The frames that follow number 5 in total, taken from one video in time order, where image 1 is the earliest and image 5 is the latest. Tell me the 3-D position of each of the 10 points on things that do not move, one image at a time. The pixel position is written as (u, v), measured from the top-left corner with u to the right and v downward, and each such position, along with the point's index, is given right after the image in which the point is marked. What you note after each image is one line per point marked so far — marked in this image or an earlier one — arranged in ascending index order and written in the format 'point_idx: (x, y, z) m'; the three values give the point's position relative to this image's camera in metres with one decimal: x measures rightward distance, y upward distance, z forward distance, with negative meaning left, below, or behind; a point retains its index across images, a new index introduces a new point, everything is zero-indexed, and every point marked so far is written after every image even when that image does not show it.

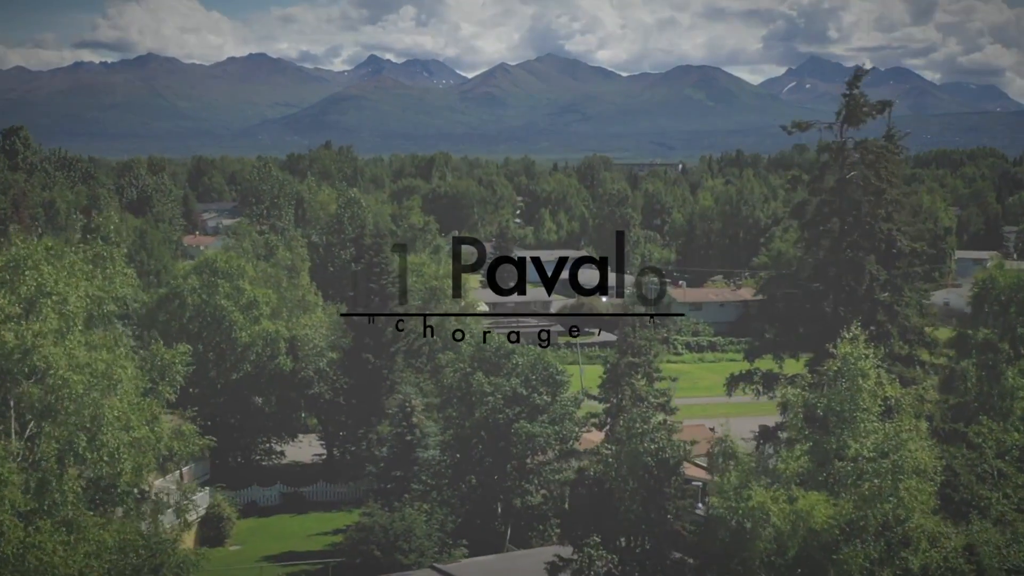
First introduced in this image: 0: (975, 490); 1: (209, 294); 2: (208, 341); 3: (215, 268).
0: (+3.5, -1.5, +8.3) m
1: (-3.6, -0.1, +12.9) m
2: (-3.5, -0.7, +12.6) m
3: (-3.5, +0.2, +12.9) m
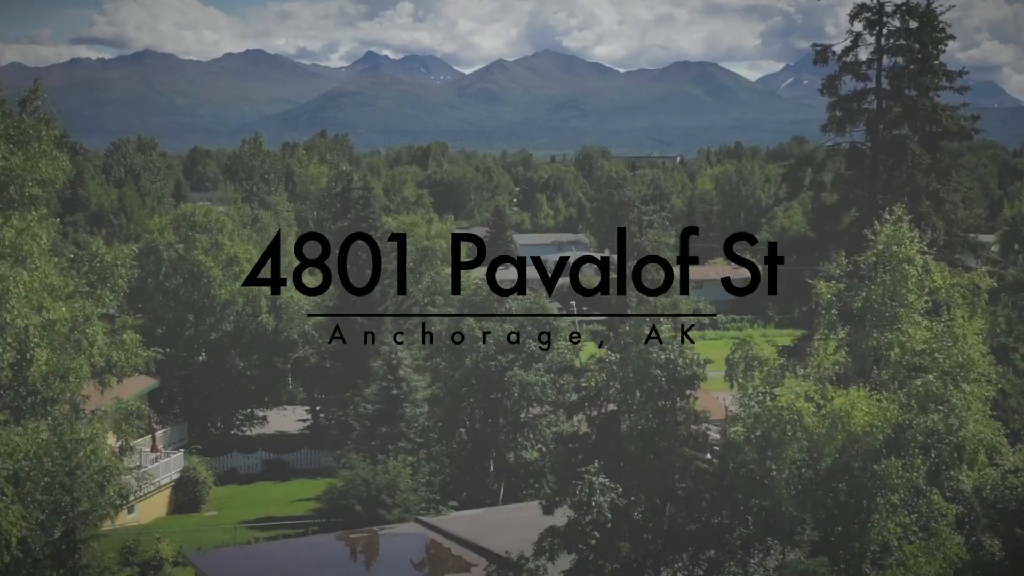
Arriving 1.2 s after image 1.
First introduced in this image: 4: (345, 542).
0: (+3.5, -1.0, +7.5) m
1: (-3.7, +0.5, +12.2) m
2: (-3.6, -0.1, +11.8) m
3: (-3.6, +0.7, +12.2) m
4: (-1.5, -2.4, +9.9) m
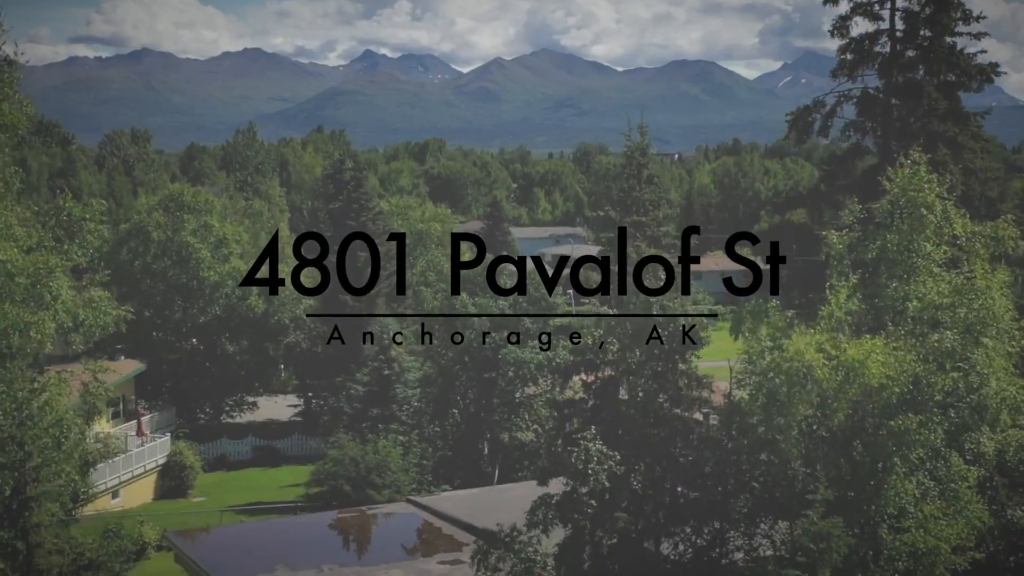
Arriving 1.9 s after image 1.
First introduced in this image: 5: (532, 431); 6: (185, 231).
0: (+3.4, -0.8, +7.3) m
1: (-3.7, +0.7, +11.9) m
2: (-3.6, +0.1, +11.5) m
3: (-3.6, +0.9, +11.8) m
4: (-1.5, -2.2, +9.6) m
5: (+0.2, -1.3, +10.0) m
6: (-3.9, +0.6, +12.9) m
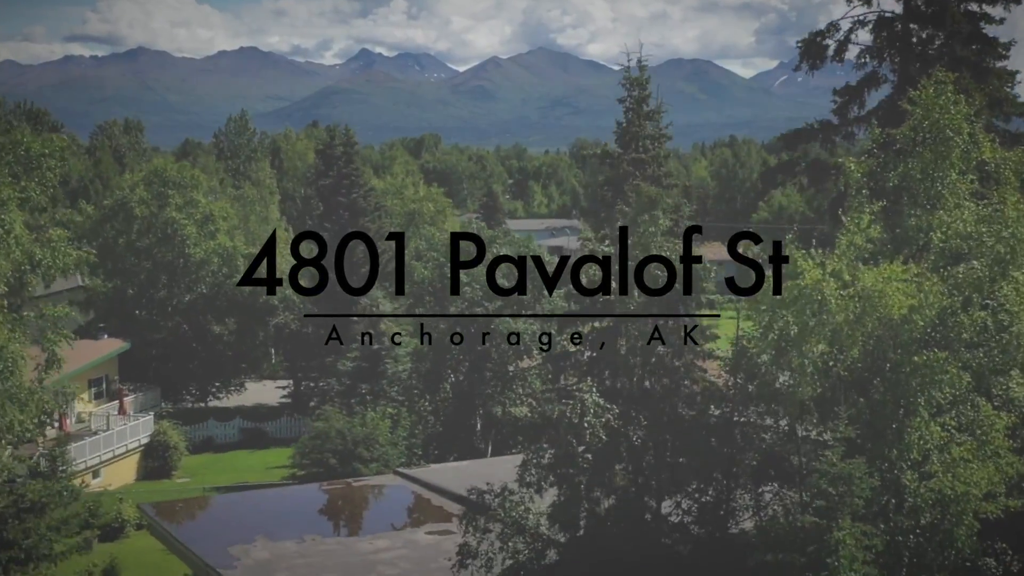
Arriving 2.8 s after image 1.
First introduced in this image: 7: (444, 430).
0: (+3.4, -0.5, +6.9) m
1: (-3.8, +0.9, +11.5) m
2: (-3.7, +0.3, +11.2) m
3: (-3.7, +1.2, +11.5) m
4: (-1.6, -1.9, +9.3) m
5: (+0.1, -1.1, +9.7) m
6: (-4.0, +0.8, +12.6) m
7: (-0.6, -1.3, +9.7) m
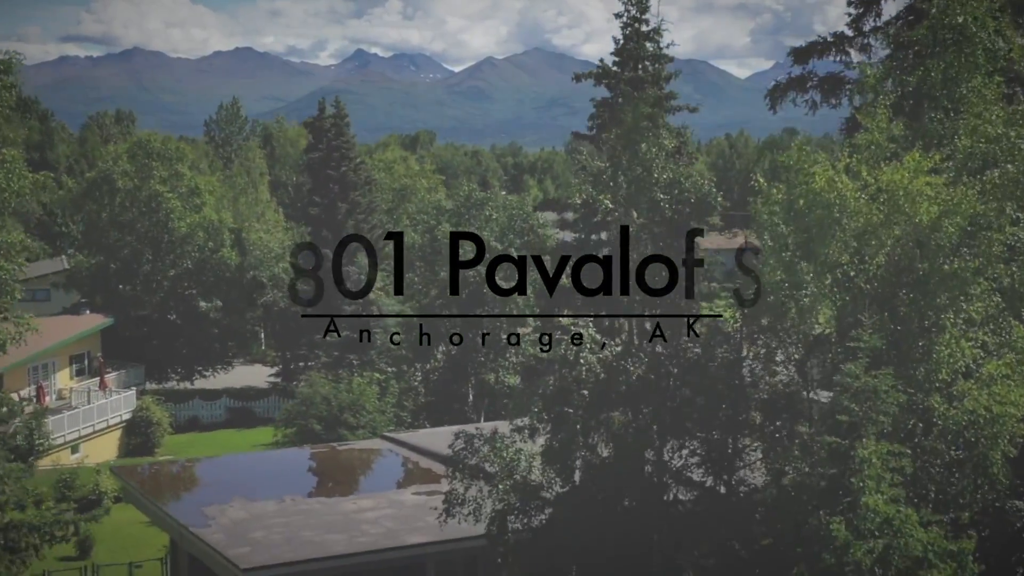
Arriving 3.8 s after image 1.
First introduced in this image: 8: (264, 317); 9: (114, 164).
0: (+3.3, -0.2, +6.6) m
1: (-3.9, +1.2, +11.2) m
2: (-3.7, +0.6, +10.8) m
3: (-3.7, +1.5, +11.2) m
4: (-1.6, -1.6, +9.0) m
5: (+0.1, -0.8, +9.3) m
6: (-4.1, +1.1, +12.3) m
7: (-0.7, -1.0, +9.4) m
8: (-2.6, -0.2, +11.0) m
9: (-3.9, +1.2, +10.9) m
